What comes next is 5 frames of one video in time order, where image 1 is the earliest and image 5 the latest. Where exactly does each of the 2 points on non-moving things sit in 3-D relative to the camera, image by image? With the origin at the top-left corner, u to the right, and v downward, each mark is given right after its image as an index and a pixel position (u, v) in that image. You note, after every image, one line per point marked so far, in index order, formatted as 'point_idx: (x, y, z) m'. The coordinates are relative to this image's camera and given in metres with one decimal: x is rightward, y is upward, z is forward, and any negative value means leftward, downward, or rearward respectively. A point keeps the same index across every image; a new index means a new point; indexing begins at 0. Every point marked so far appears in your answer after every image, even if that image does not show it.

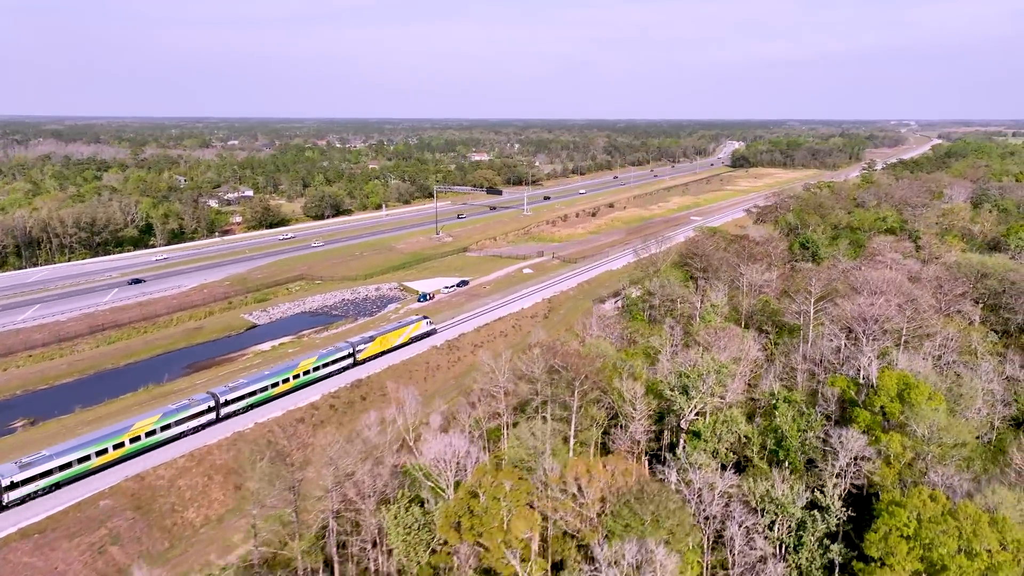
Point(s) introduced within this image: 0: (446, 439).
0: (-0.9, -2.1, +15.3) m
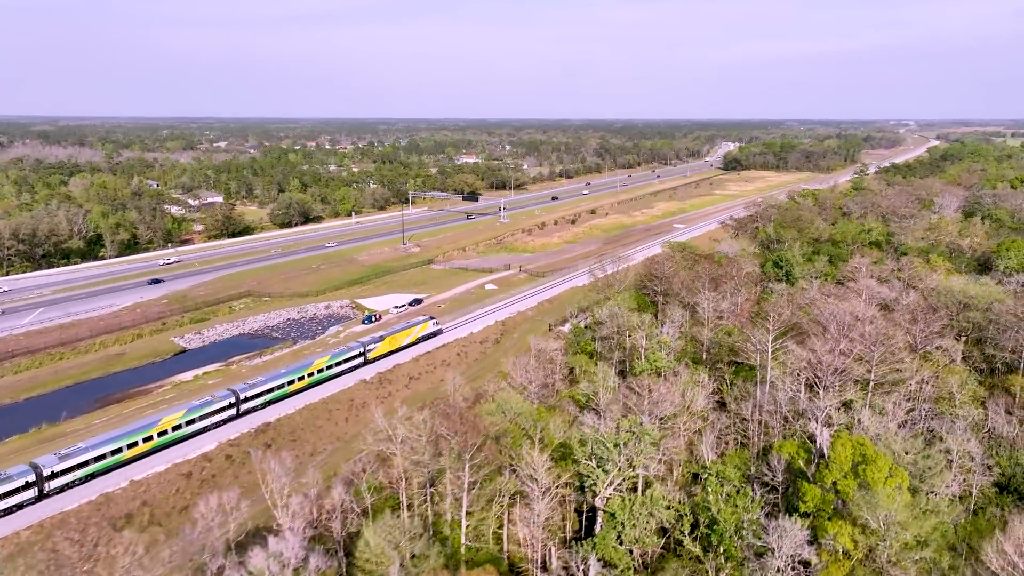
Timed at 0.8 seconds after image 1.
0: (-2.5, -2.8, +12.4) m
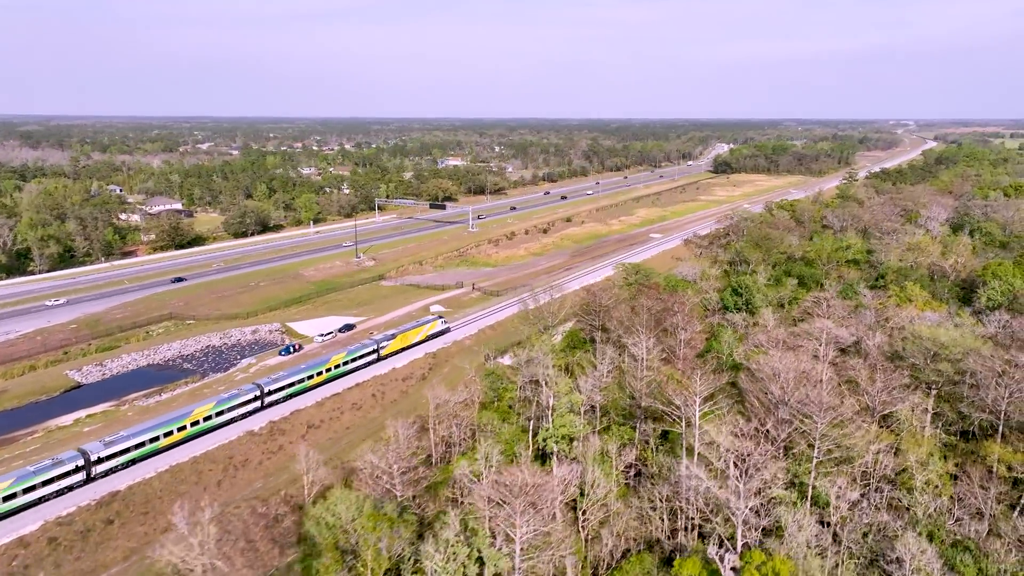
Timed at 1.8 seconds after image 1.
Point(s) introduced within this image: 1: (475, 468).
0: (-4.5, -3.7, +8.9) m
1: (-0.5, -2.7, +16.5) m
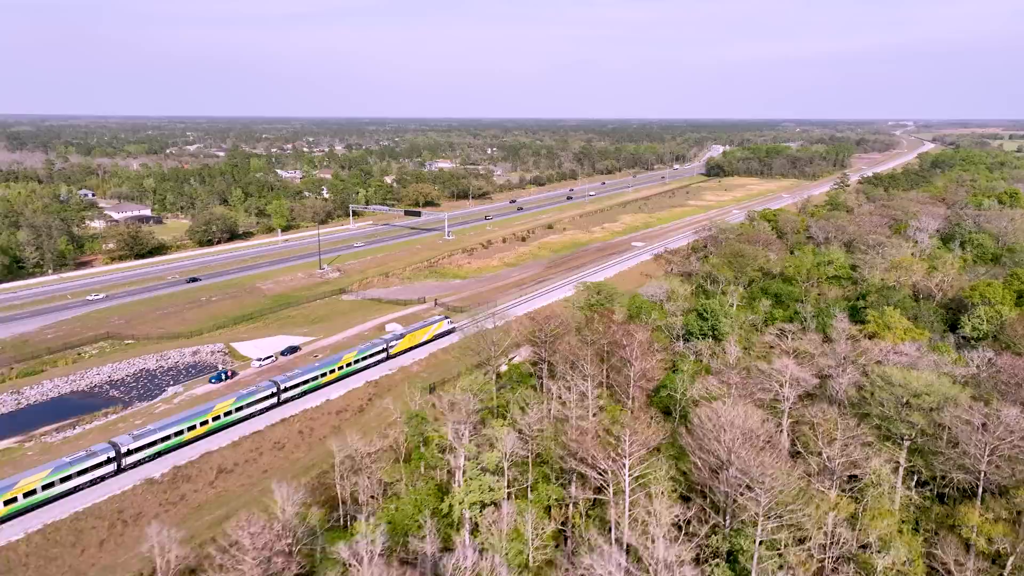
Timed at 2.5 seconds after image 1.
0: (-5.9, -4.3, +6.4) m
1: (-1.9, -3.3, +14.0) m
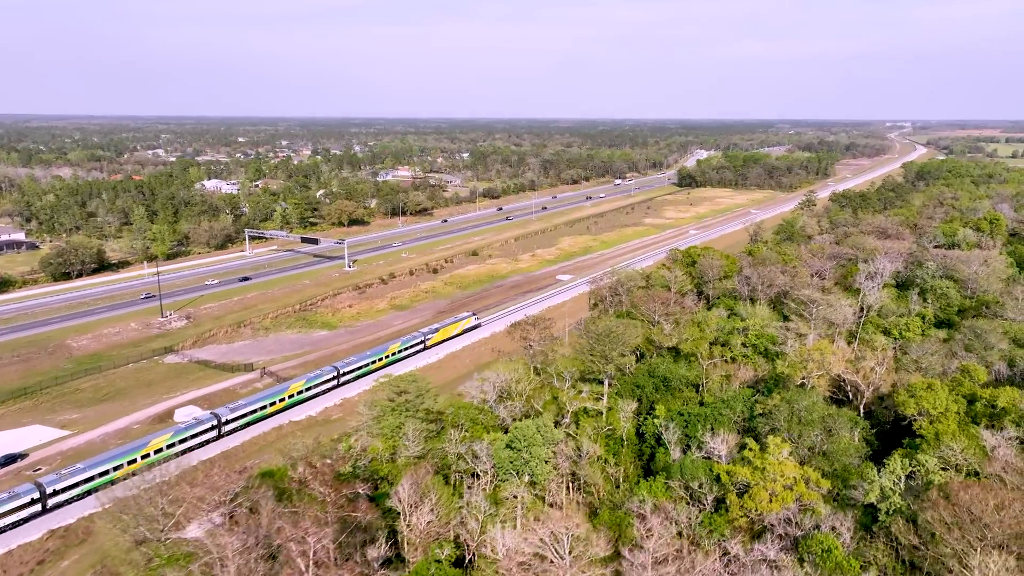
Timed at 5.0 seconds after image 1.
0: (-10.9, -6.4, -2.3) m
1: (-6.9, -5.4, +5.3) m
